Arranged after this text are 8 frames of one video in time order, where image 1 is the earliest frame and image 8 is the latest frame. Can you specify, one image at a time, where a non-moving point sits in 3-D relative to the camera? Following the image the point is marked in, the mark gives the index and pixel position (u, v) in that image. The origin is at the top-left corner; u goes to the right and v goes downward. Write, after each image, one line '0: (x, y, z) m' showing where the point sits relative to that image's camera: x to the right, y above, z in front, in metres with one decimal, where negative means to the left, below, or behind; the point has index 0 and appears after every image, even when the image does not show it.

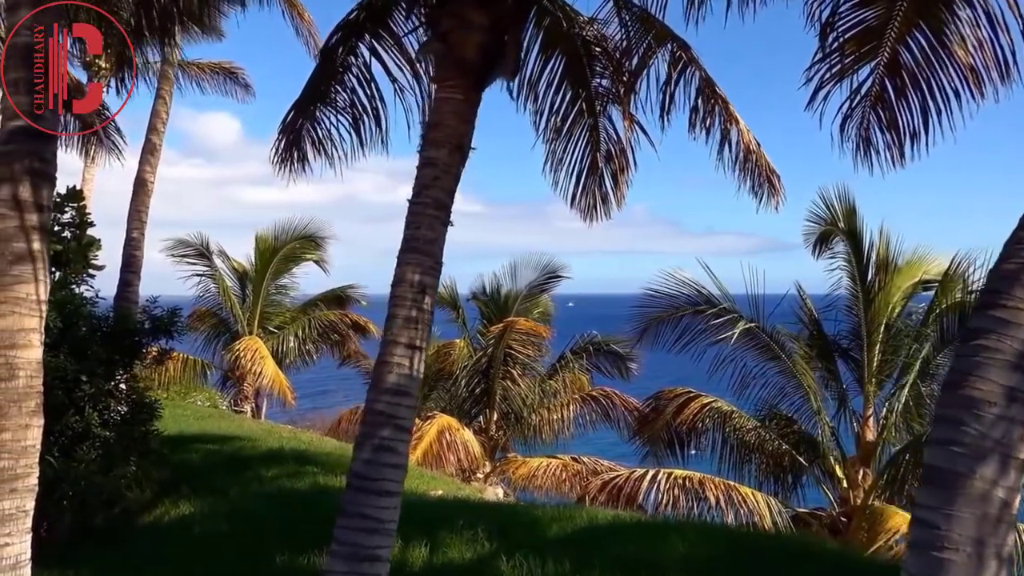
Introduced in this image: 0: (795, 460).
0: (+3.5, -2.1, +10.6) m
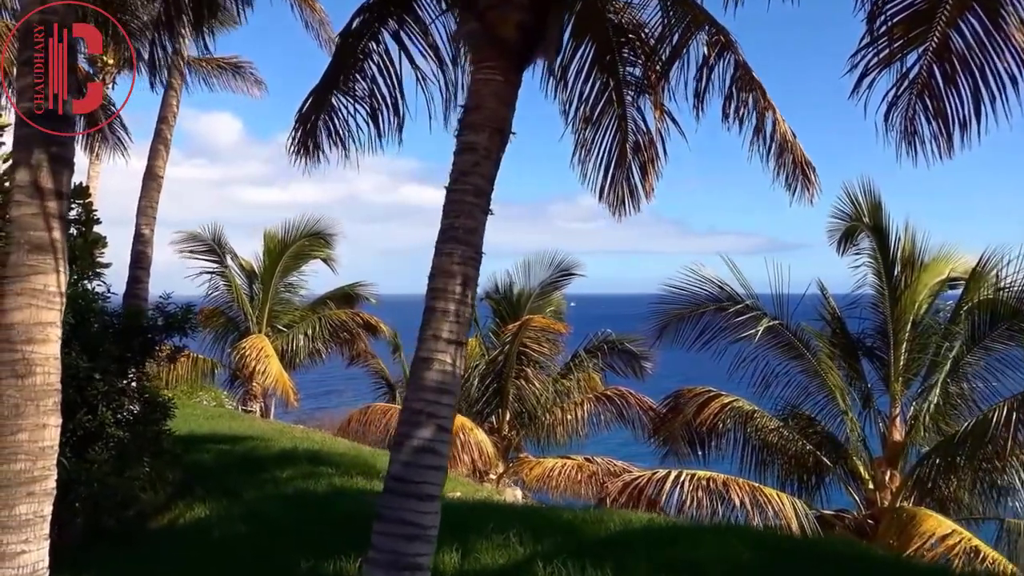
0: (+3.7, -2.1, +10.3) m
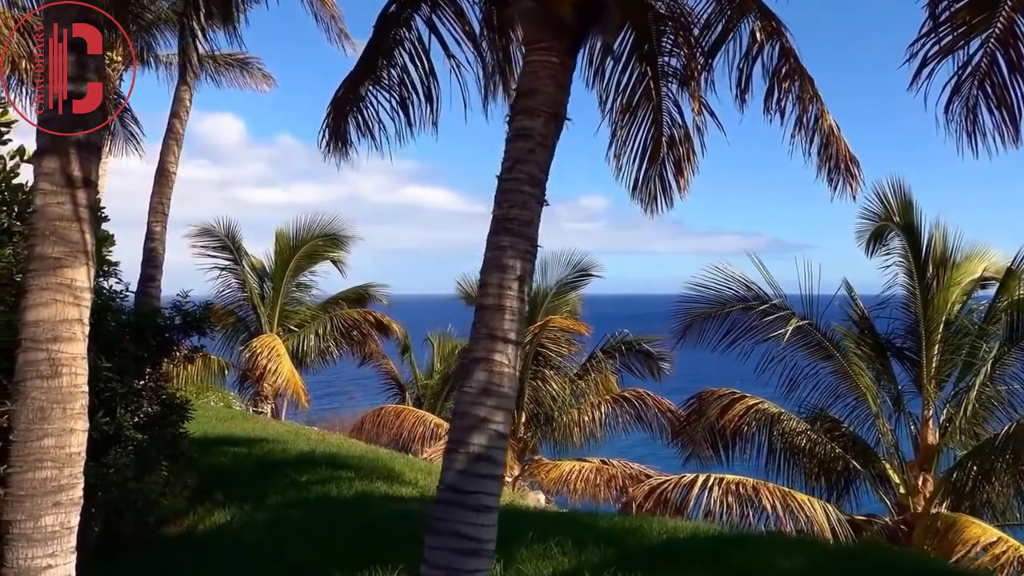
0: (+4.0, -2.1, +10.1) m
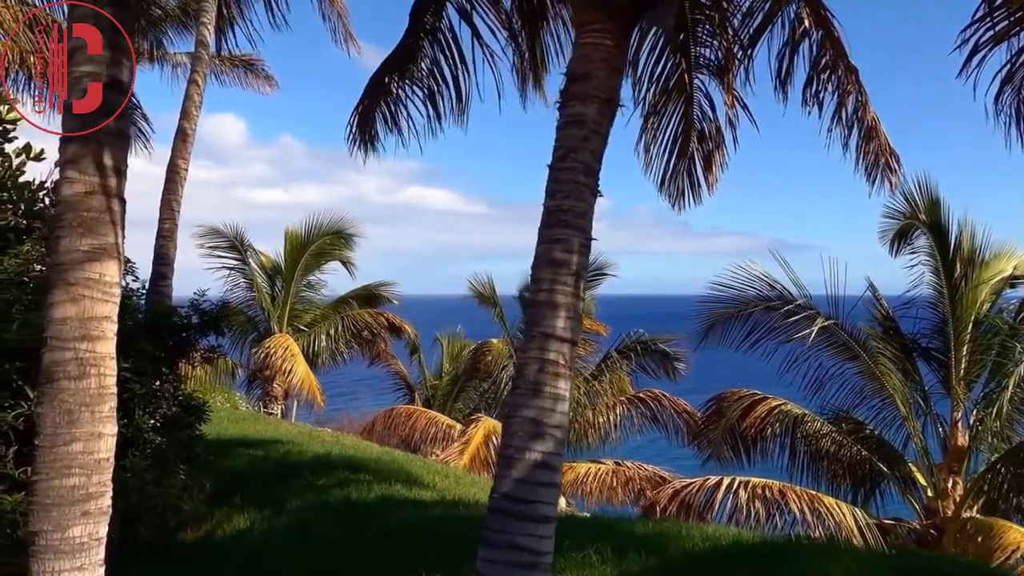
0: (+4.2, -2.1, +9.8) m
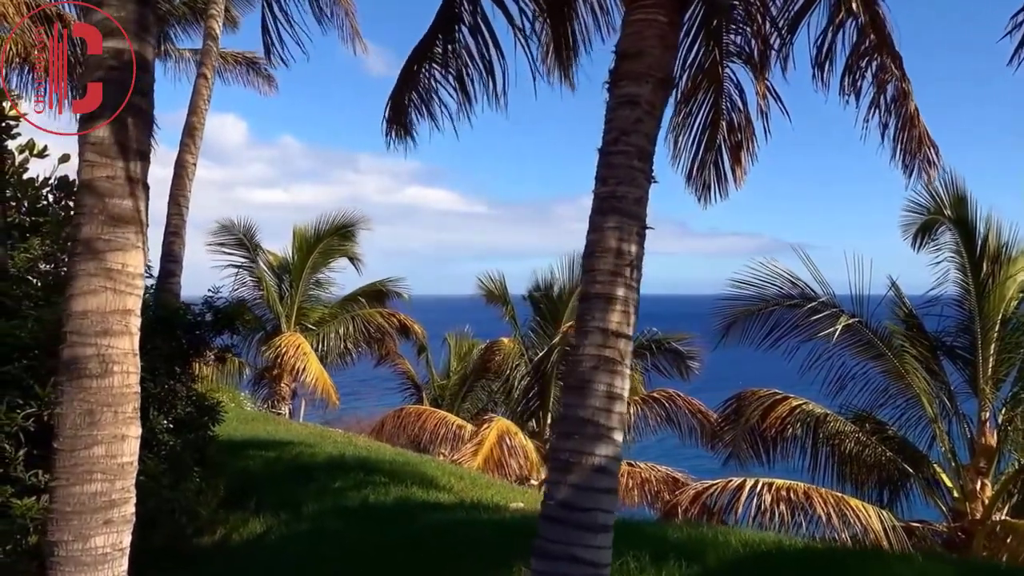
0: (+4.4, -2.0, +9.6) m
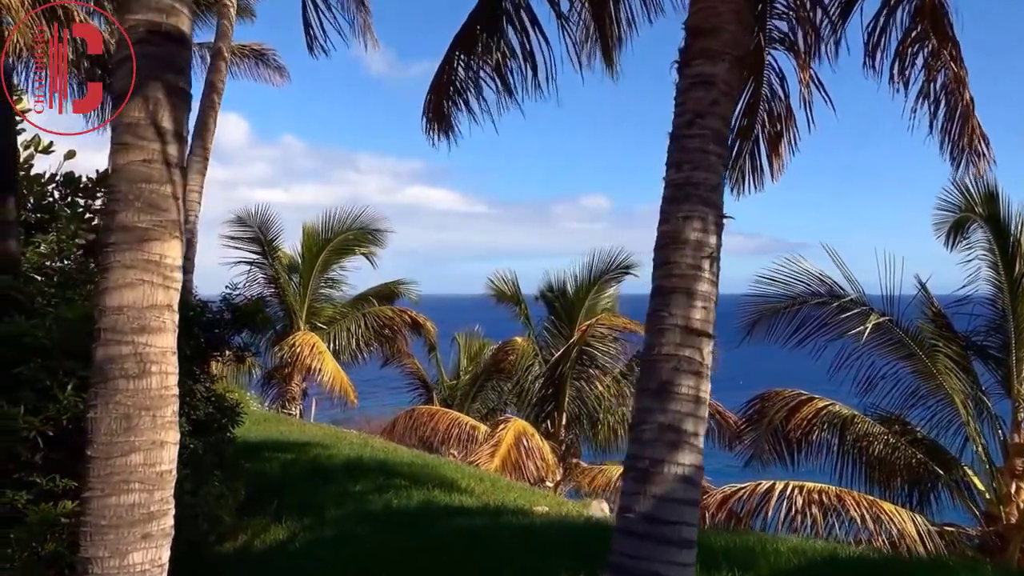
0: (+4.6, -2.0, +9.4) m
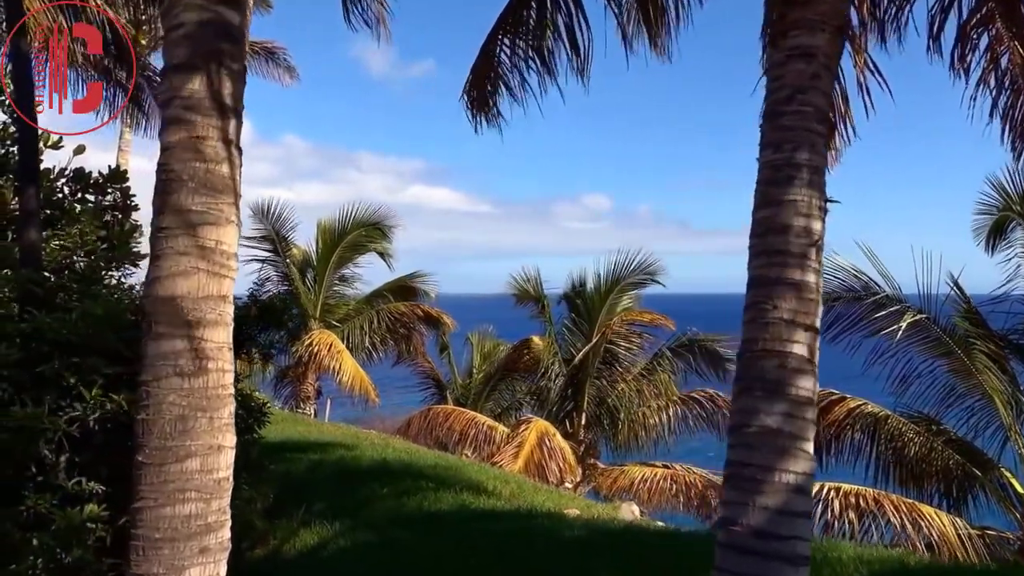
0: (+4.9, -2.0, +9.1) m
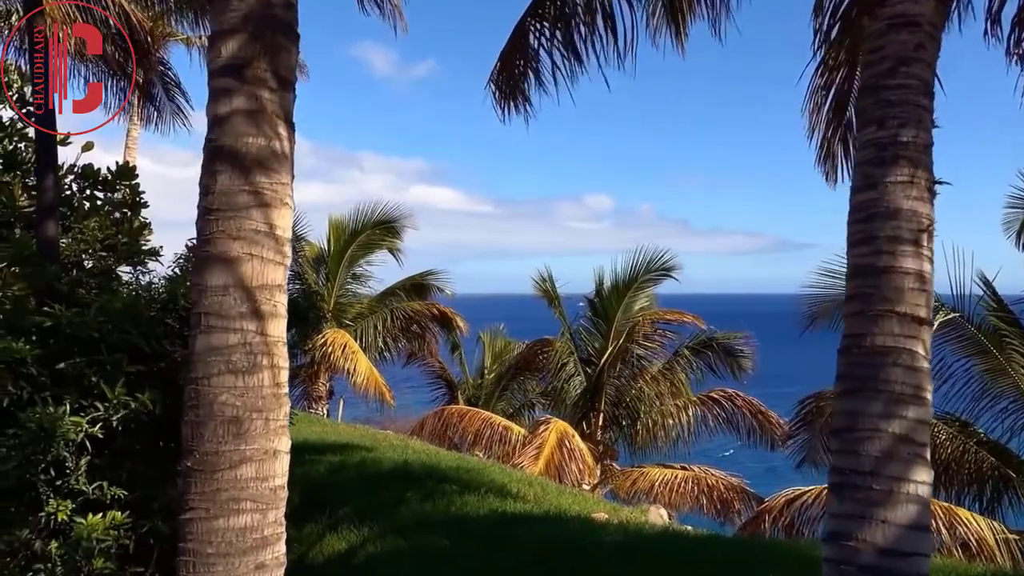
0: (+5.1, -2.0, +8.9) m
